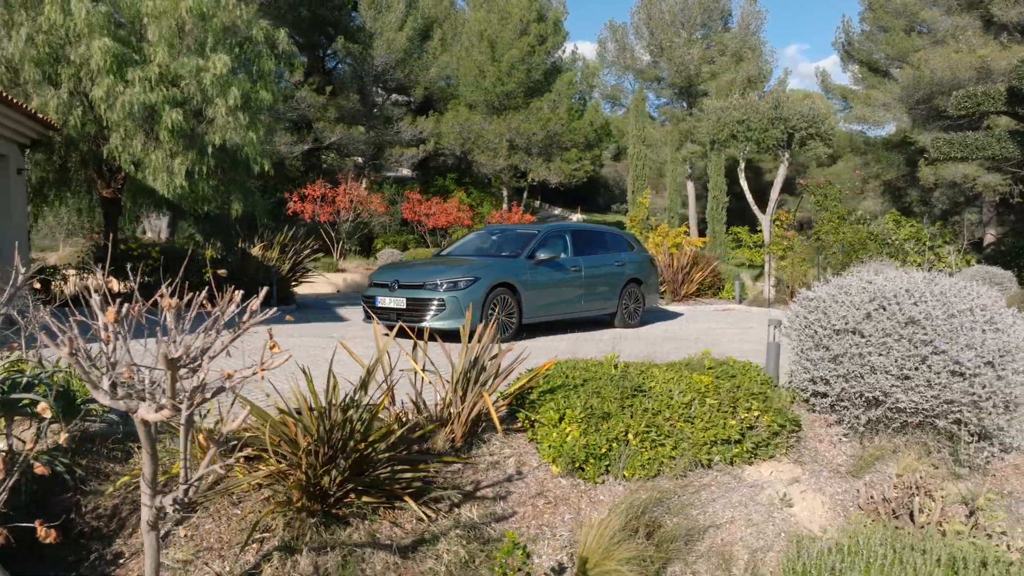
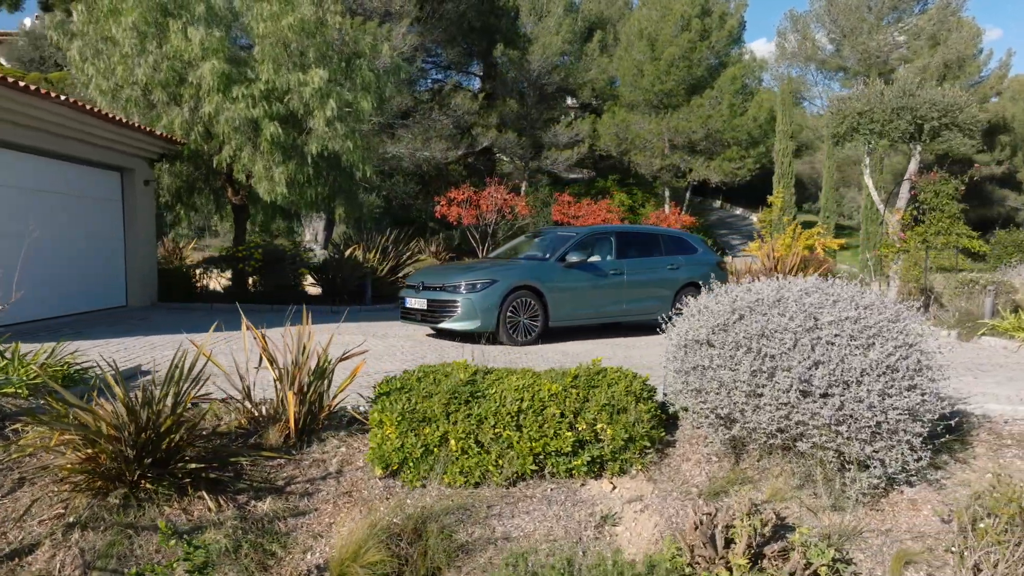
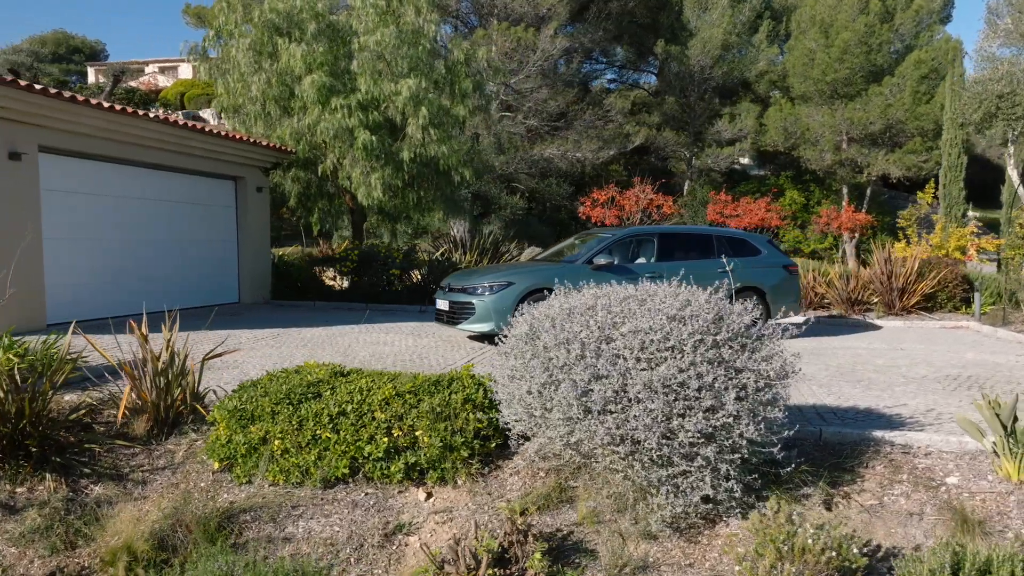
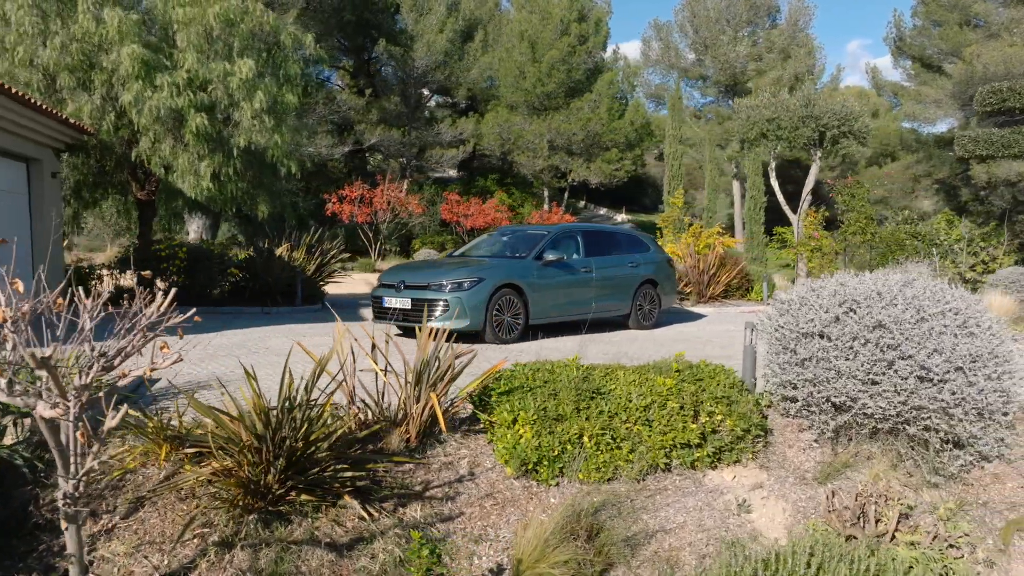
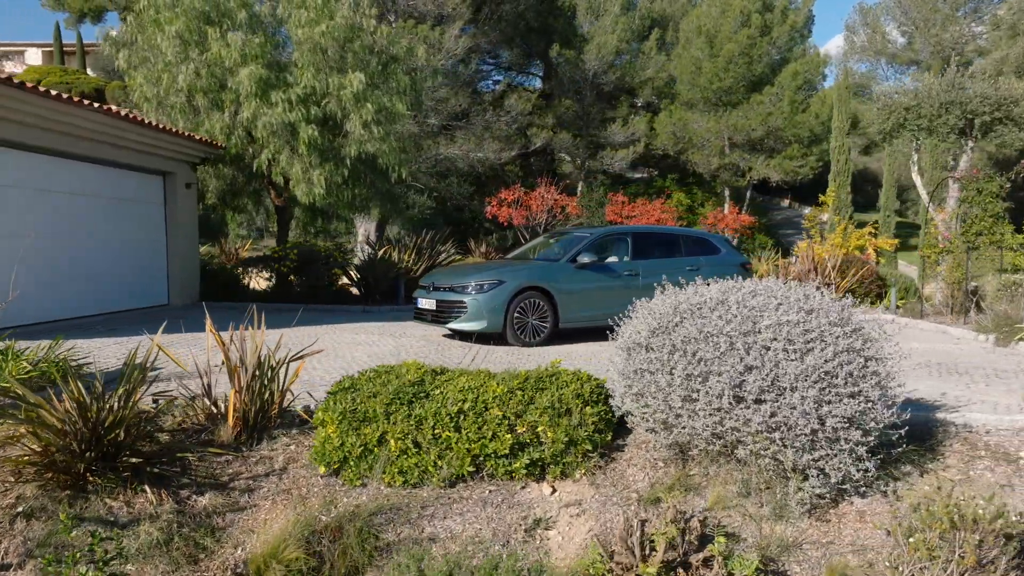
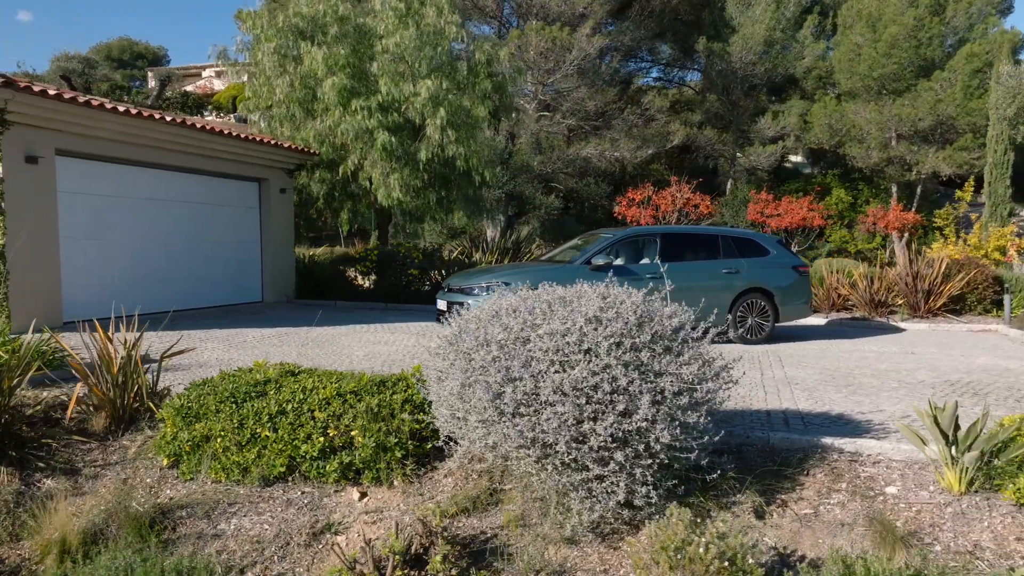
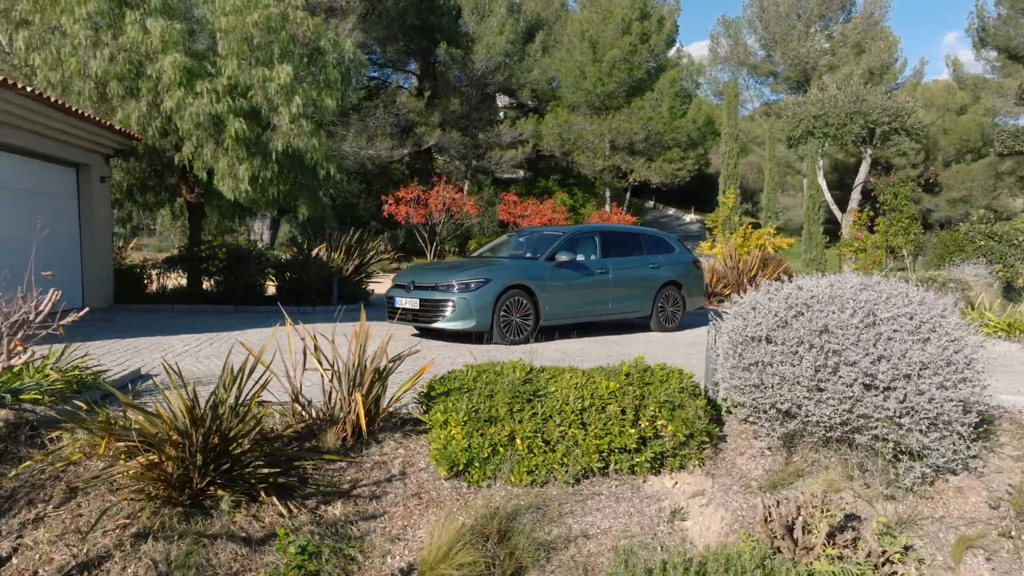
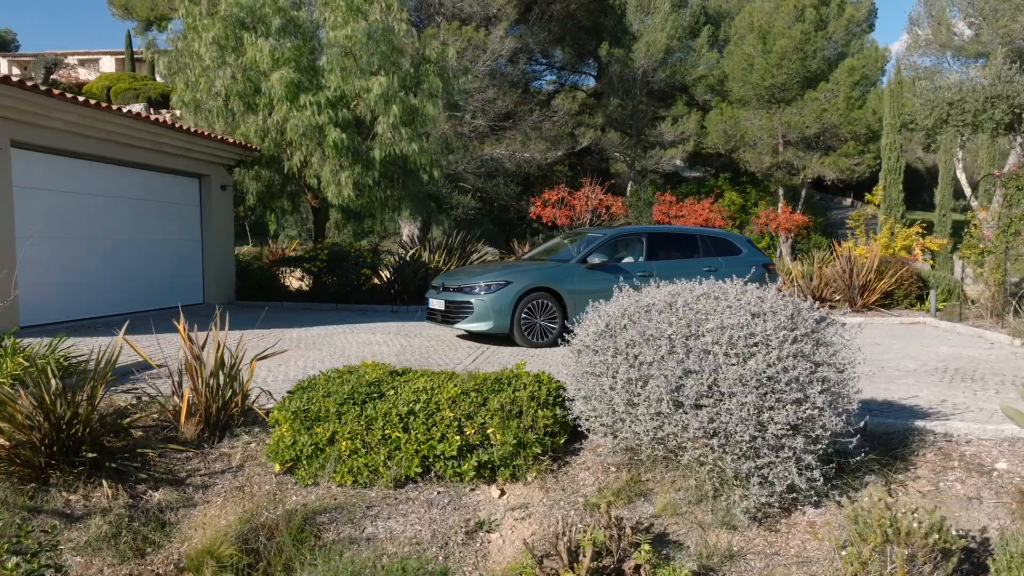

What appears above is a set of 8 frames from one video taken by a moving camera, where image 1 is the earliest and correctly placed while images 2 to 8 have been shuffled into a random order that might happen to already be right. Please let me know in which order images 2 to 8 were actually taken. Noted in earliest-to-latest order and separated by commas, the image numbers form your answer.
4, 7, 2, 5, 8, 3, 6
